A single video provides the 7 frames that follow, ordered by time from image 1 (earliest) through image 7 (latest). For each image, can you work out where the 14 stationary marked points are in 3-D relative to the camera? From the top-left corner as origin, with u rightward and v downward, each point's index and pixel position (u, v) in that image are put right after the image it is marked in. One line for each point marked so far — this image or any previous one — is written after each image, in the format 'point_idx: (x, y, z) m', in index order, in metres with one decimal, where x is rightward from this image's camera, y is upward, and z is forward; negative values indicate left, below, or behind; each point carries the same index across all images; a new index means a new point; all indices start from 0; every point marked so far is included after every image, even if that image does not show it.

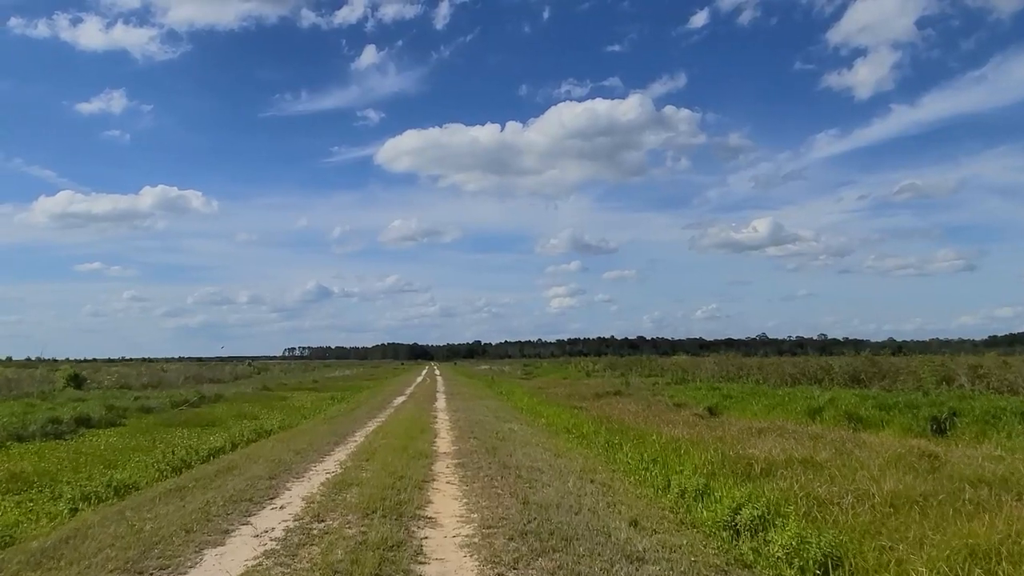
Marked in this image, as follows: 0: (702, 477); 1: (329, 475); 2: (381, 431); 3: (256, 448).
0: (+3.3, -3.3, +13.1) m
1: (-2.9, -3.0, +11.9) m
2: (-3.2, -3.5, +18.3) m
3: (-5.7, -3.6, +16.7) m
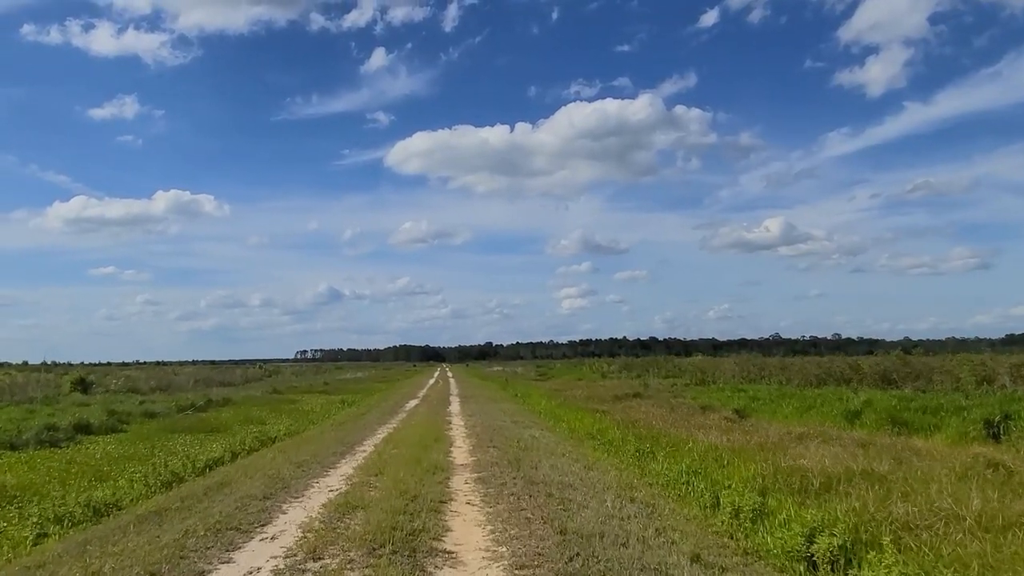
0: (+3.8, -3.2, +11.5) m
1: (-2.5, -2.9, +10.4) m
2: (-2.7, -3.4, +16.8) m
3: (-5.3, -3.5, +15.3) m
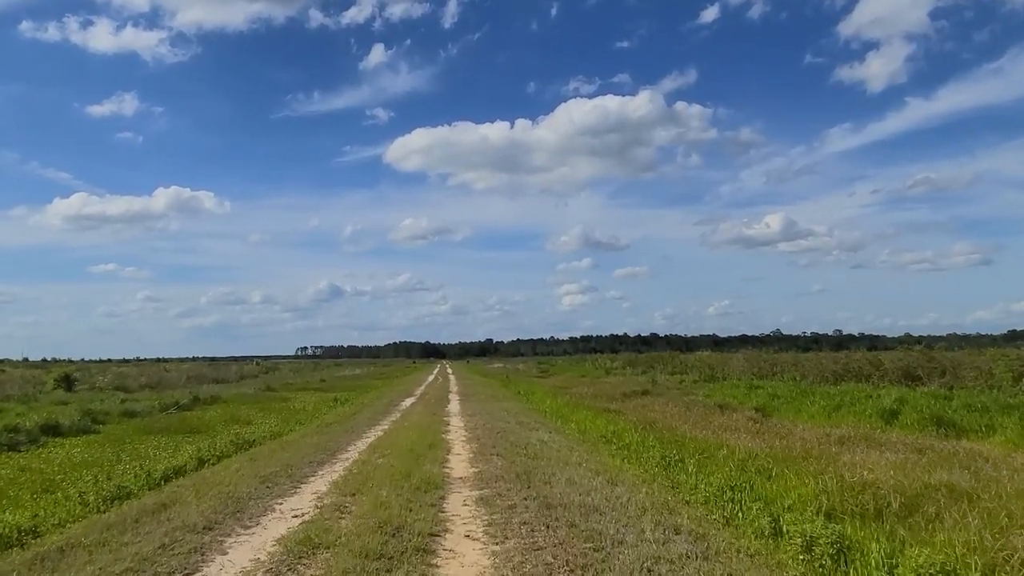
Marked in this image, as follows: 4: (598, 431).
0: (+3.9, -2.9, +9.2) m
1: (-2.4, -2.6, +8.2) m
2: (-2.6, -3.1, +14.5) m
3: (-5.1, -3.2, +13.0) m
4: (+2.3, -3.8, +19.7) m
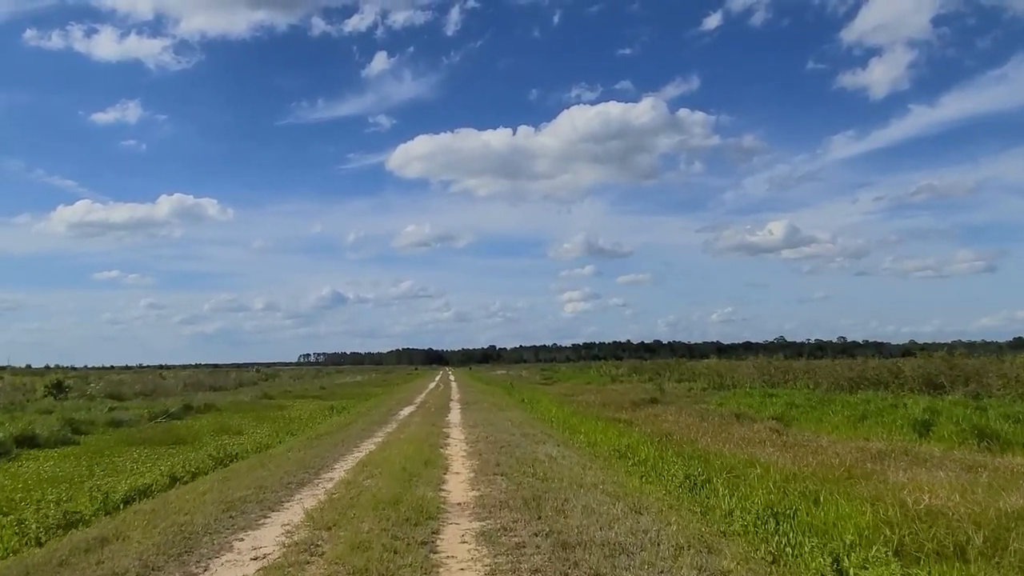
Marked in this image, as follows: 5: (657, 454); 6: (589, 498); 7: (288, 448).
0: (+4.0, -2.8, +7.6) m
1: (-2.3, -2.5, +6.6) m
2: (-2.5, -3.1, +12.9) m
3: (-5.0, -3.1, +11.5) m
4: (+2.4, -3.8, +18.1) m
5: (+3.2, -3.6, +16.3) m
6: (+1.0, -2.8, +10.1) m
7: (-5.5, -3.9, +18.2) m
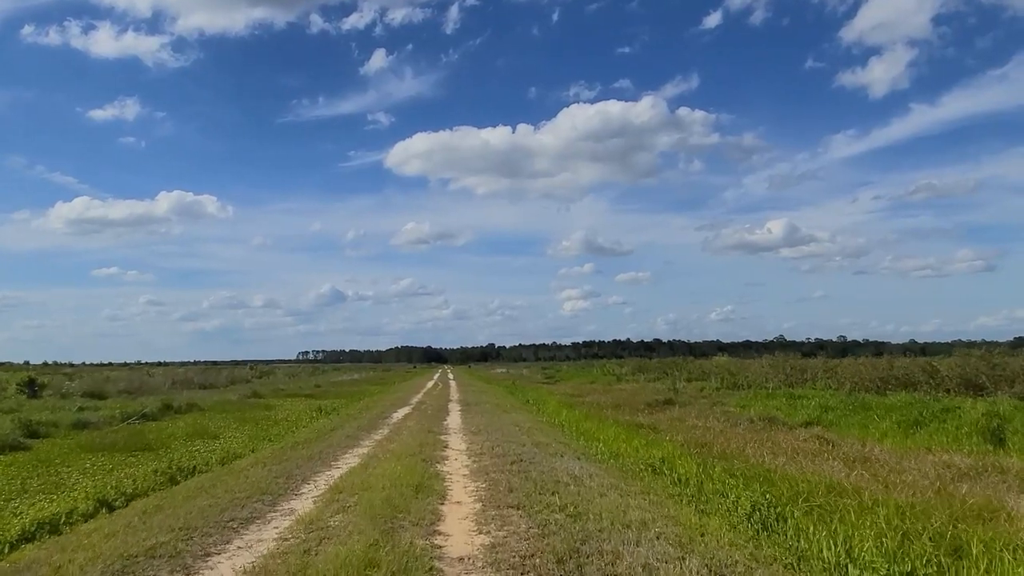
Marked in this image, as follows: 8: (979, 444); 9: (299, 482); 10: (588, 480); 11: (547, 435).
0: (+4.2, -2.5, +4.6) m
1: (-2.1, -2.1, +3.6) m
2: (-2.2, -2.7, +9.9) m
3: (-4.8, -2.8, +8.4) m
4: (+2.6, -3.5, +15.1) m
5: (+3.4, -3.3, +13.3) m
6: (+1.3, -2.5, +7.1) m
7: (-5.2, -3.5, +15.2) m
8: (+11.3, -3.7, +18.1) m
9: (-3.2, -2.9, +11.4) m
10: (+1.2, -3.1, +11.9) m
11: (+0.9, -3.9, +19.9) m
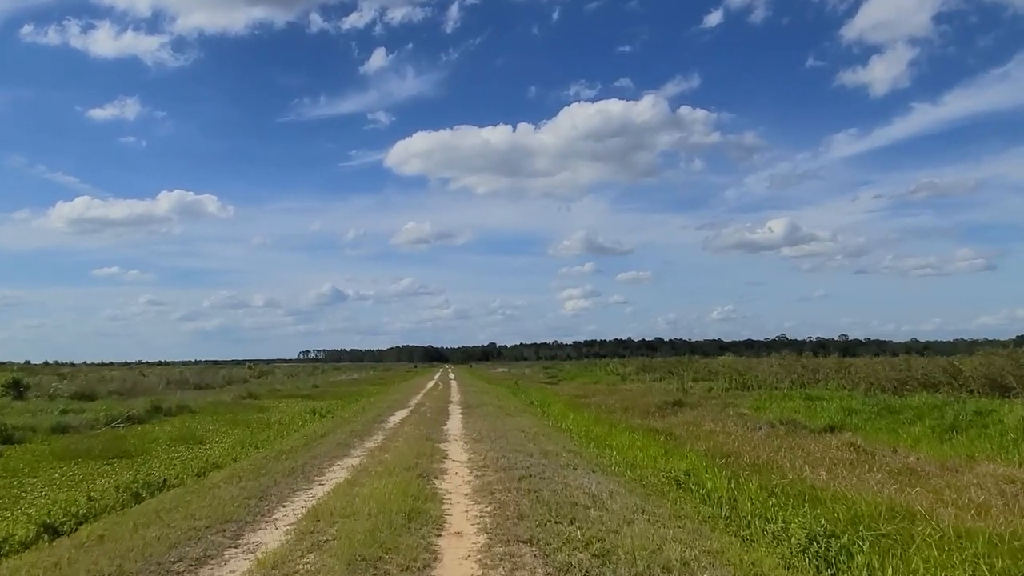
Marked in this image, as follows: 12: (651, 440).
0: (+4.3, -2.3, +3.0) m
1: (-2.0, -2.0, +2.0) m
2: (-2.1, -2.6, +8.3) m
3: (-4.7, -2.7, +6.8) m
4: (+2.7, -3.3, +13.5) m
5: (+3.5, -3.1, +11.7) m
6: (+1.4, -2.4, +5.5) m
7: (-5.1, -3.4, +13.6) m
8: (+11.4, -3.6, +16.4) m
9: (-3.1, -2.8, +9.8) m
10: (+1.3, -2.9, +10.3) m
11: (+1.1, -3.8, +18.3) m
12: (+3.5, -3.8, +19.0) m
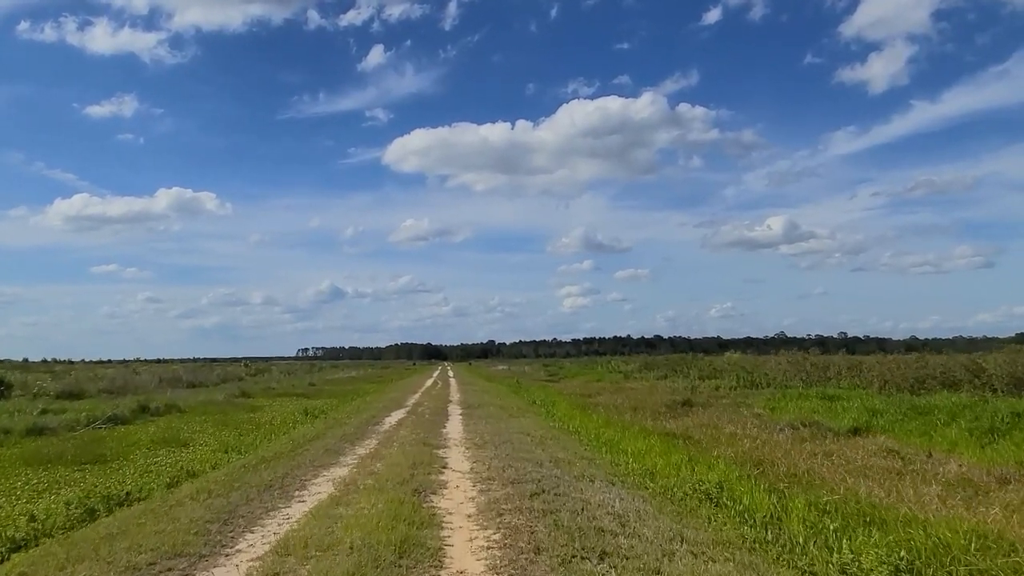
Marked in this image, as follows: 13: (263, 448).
0: (+4.5, -2.2, +1.4) m
1: (-1.8, -1.9, +0.3) m
2: (-2.0, -2.4, +6.7) m
3: (-4.5, -2.5, +5.2) m
4: (+2.9, -3.1, +11.9) m
5: (+3.7, -2.9, +10.1) m
6: (+1.5, -2.2, +3.9) m
7: (-5.0, -3.2, +12.0) m
8: (+11.6, -3.4, +14.9) m
9: (-3.0, -2.6, +8.2) m
10: (+1.5, -2.7, +8.7) m
11: (+1.2, -3.5, +16.6) m
12: (+3.7, -3.6, +17.4) m
13: (-6.2, -4.0, +18.7) m
